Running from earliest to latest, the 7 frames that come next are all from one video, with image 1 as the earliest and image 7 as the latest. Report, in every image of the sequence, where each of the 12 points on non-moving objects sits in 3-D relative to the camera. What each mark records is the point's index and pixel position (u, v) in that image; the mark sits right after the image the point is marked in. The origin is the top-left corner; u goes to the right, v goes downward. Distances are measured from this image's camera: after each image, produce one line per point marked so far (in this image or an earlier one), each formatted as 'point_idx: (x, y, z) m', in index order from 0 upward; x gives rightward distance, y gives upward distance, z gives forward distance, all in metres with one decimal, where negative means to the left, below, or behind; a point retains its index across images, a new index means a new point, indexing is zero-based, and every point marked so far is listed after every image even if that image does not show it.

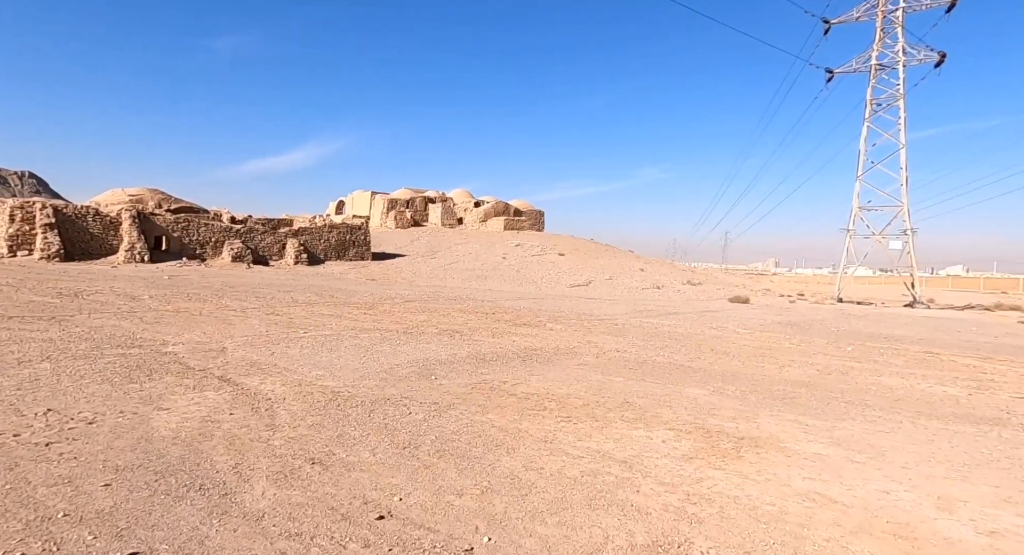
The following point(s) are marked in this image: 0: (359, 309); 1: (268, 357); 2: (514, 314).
0: (-3.7, -0.8, +13.3) m
1: (-3.3, -1.1, +7.4) m
2: (+0.1, -0.9, +13.6) m
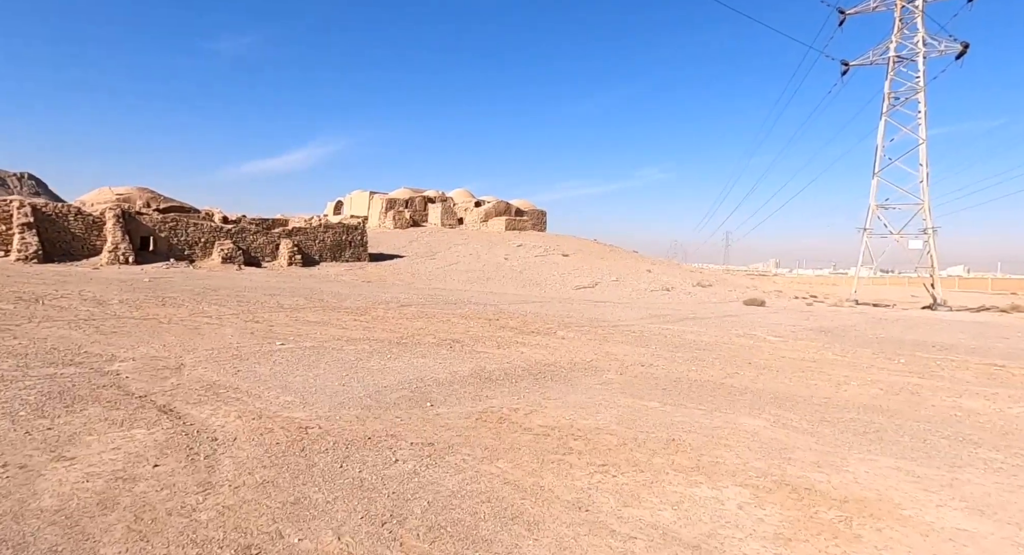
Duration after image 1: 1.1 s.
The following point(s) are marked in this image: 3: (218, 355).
0: (-3.6, -0.9, +12.1) m
1: (-3.2, -1.1, +6.1) m
2: (+0.2, -1.0, +12.3) m
3: (-3.9, -1.0, +7.2) m
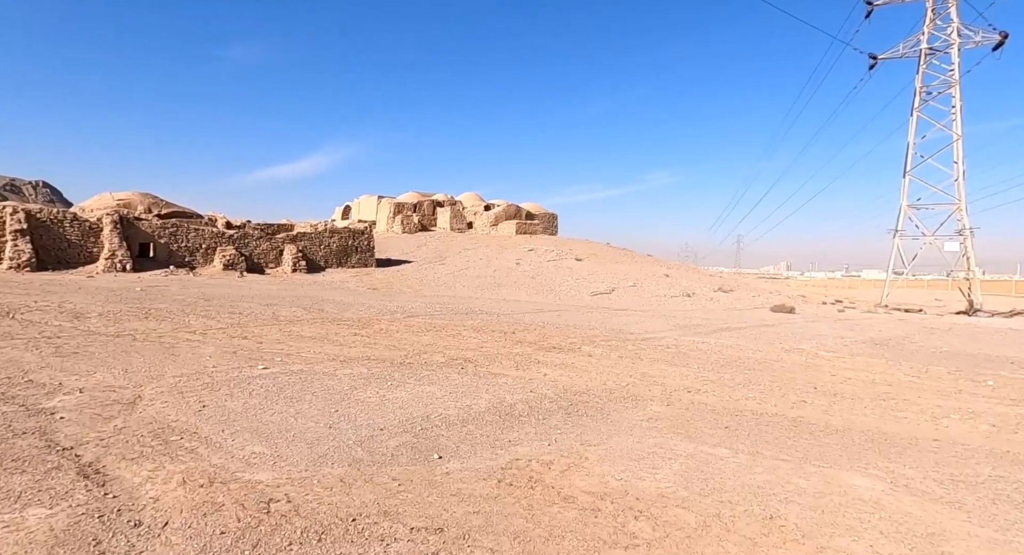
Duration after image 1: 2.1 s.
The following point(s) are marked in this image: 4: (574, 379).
0: (-3.3, -1.0, +10.9) m
1: (-2.9, -1.3, +5.0) m
2: (+0.5, -1.1, +11.1) m
3: (-3.6, -1.2, +6.0) m
4: (+0.8, -1.3, +7.3) m
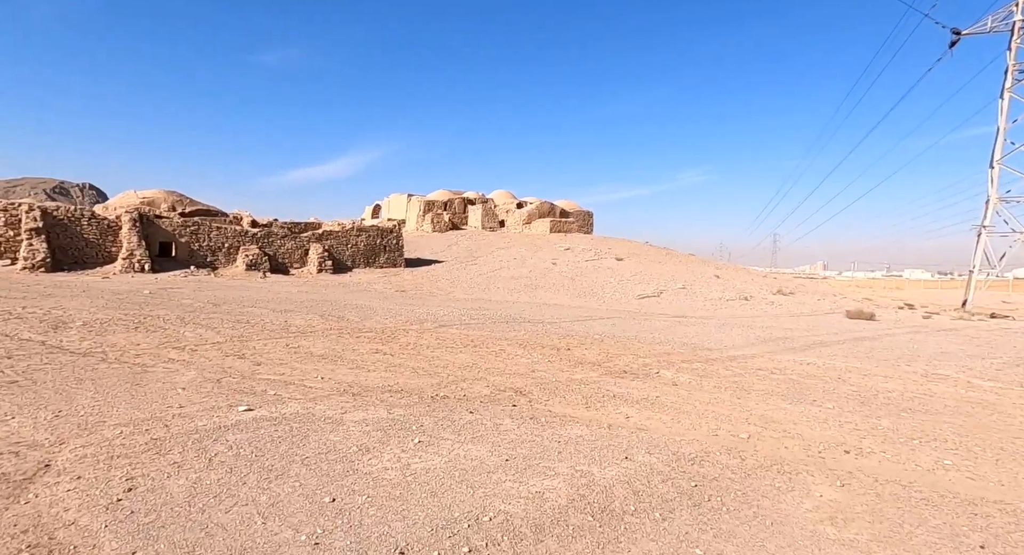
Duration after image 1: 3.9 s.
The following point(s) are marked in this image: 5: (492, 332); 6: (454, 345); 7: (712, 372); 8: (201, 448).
0: (-2.4, -1.1, +9.1) m
1: (-2.3, -1.3, +3.1) m
2: (+1.4, -1.2, +9.1) m
3: (-2.9, -1.2, +4.2) m
4: (+1.5, -1.4, +5.2) m
5: (-0.4, -1.1, +11.0) m
6: (-1.0, -1.1, +9.3) m
7: (+2.8, -1.3, +7.6) m
8: (-2.3, -1.3, +4.1) m
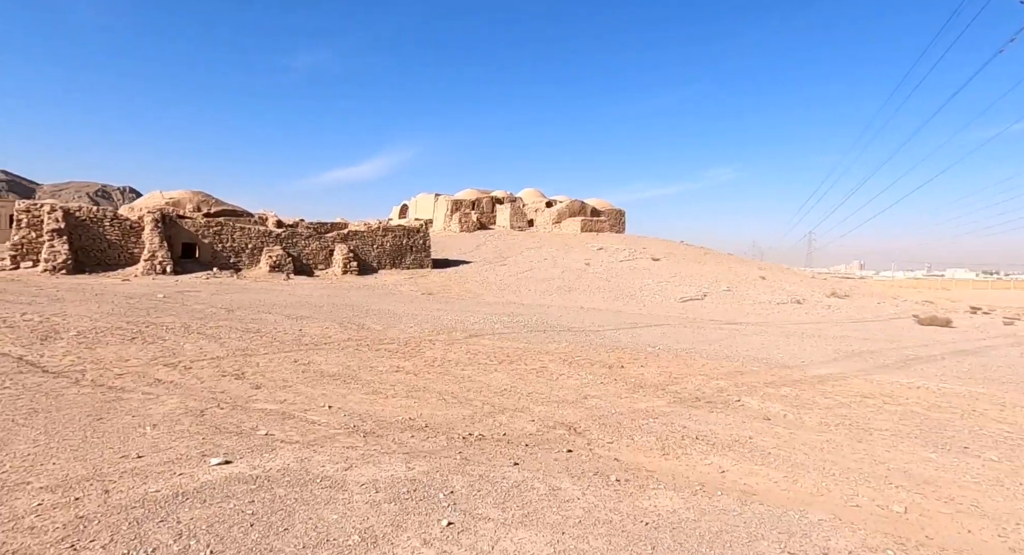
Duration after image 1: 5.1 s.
0: (-1.7, -1.2, +7.8) m
1: (-2.0, -1.4, +1.9) m
2: (+2.0, -1.3, +7.6) m
3: (-2.6, -1.3, +3.0) m
4: (+1.9, -1.5, +3.8) m
5: (+0.3, -1.2, +9.6) m
6: (-0.4, -1.2, +8.0) m
7: (+3.3, -1.4, +6.2) m
8: (-2.0, -1.3, +2.9) m
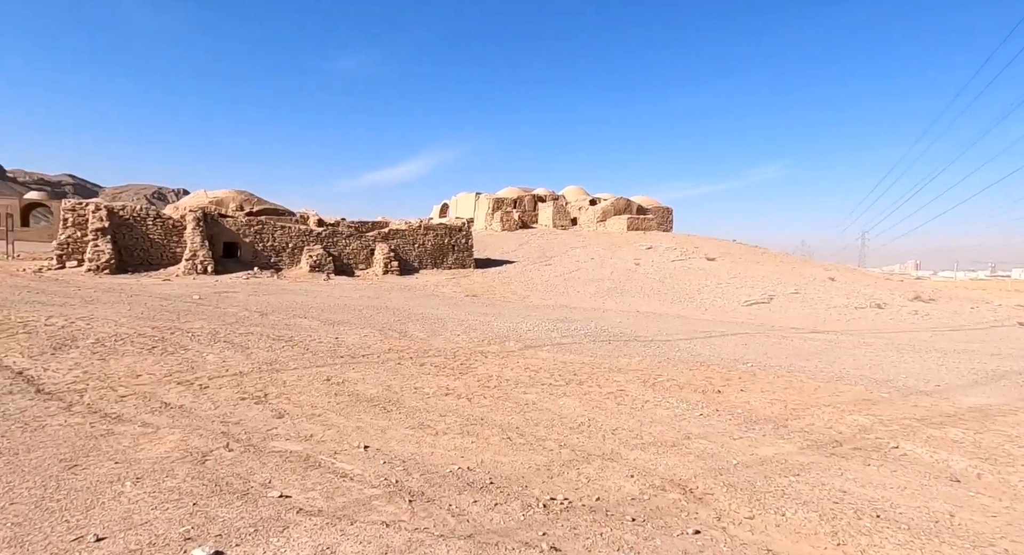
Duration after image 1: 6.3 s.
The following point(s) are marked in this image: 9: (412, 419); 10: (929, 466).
0: (-0.9, -1.2, +6.6) m
1: (-1.6, -1.4, +0.7) m
2: (+2.9, -1.3, +6.2) m
3: (-2.1, -1.4, +1.9) m
4: (+2.5, -1.5, +2.3) m
5: (+1.3, -1.2, +8.3) m
6: (+0.5, -1.3, +6.7) m
7: (+4.1, -1.5, +4.6) m
8: (-1.5, -1.4, +1.7) m
9: (-0.9, -1.3, +5.1) m
10: (+3.2, -1.5, +4.2) m
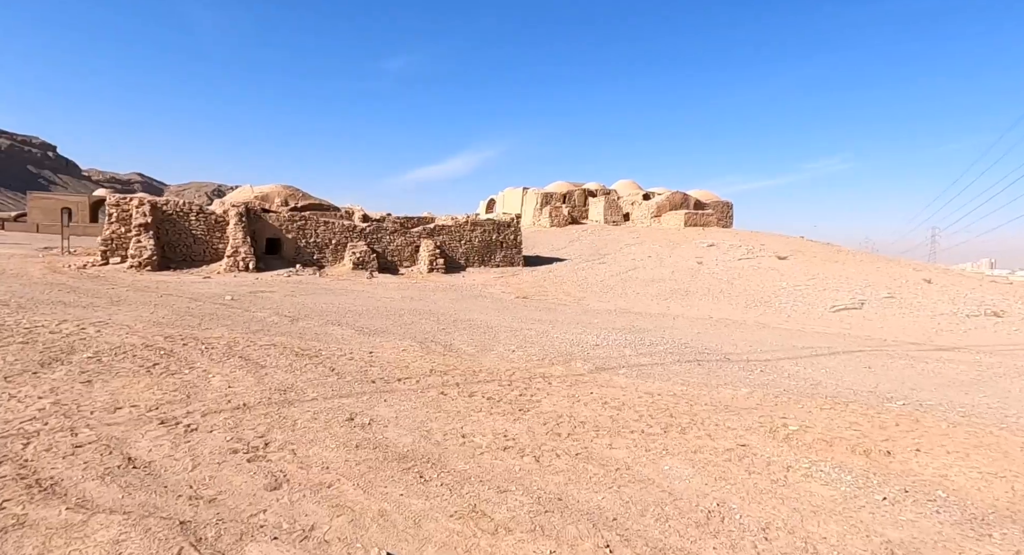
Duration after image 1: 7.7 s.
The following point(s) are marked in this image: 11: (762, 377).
0: (-0.2, -1.3, +5.0) m
1: (-1.4, -1.6, -0.8) m
2: (+3.5, -1.4, +4.3) m
3: (-1.7, -1.5, +0.4) m
4: (+2.8, -1.7, +0.5) m
5: (+2.1, -1.3, +6.5) m
6: (+1.2, -1.4, +5.0) m
7: (+4.6, -1.6, +2.6) m
8: (-1.1, -1.5, +0.2) m
9: (-0.3, -1.4, +3.6) m
10: (+3.7, -1.6, +2.3) m
11: (+3.4, -1.3, +7.4) m
